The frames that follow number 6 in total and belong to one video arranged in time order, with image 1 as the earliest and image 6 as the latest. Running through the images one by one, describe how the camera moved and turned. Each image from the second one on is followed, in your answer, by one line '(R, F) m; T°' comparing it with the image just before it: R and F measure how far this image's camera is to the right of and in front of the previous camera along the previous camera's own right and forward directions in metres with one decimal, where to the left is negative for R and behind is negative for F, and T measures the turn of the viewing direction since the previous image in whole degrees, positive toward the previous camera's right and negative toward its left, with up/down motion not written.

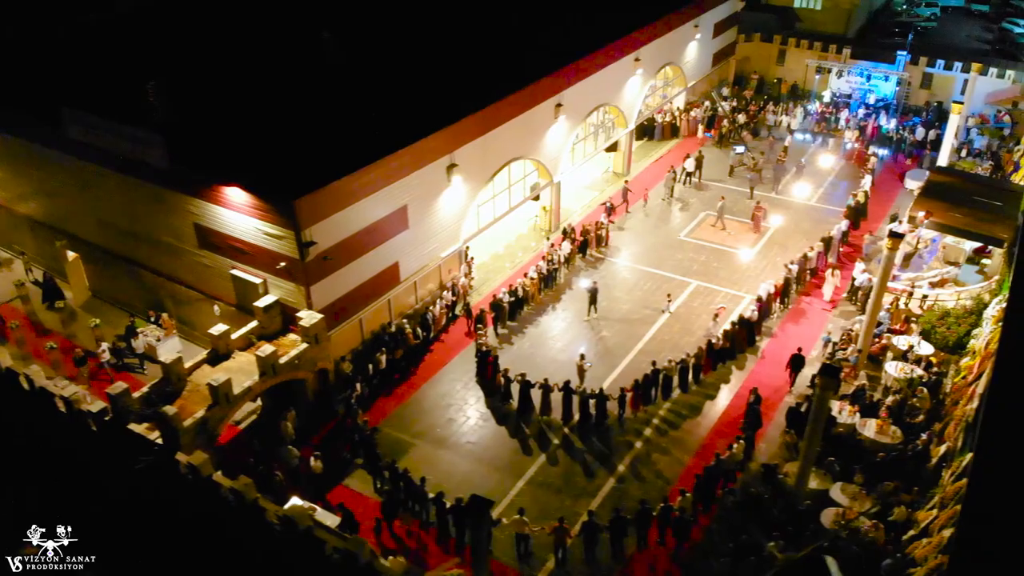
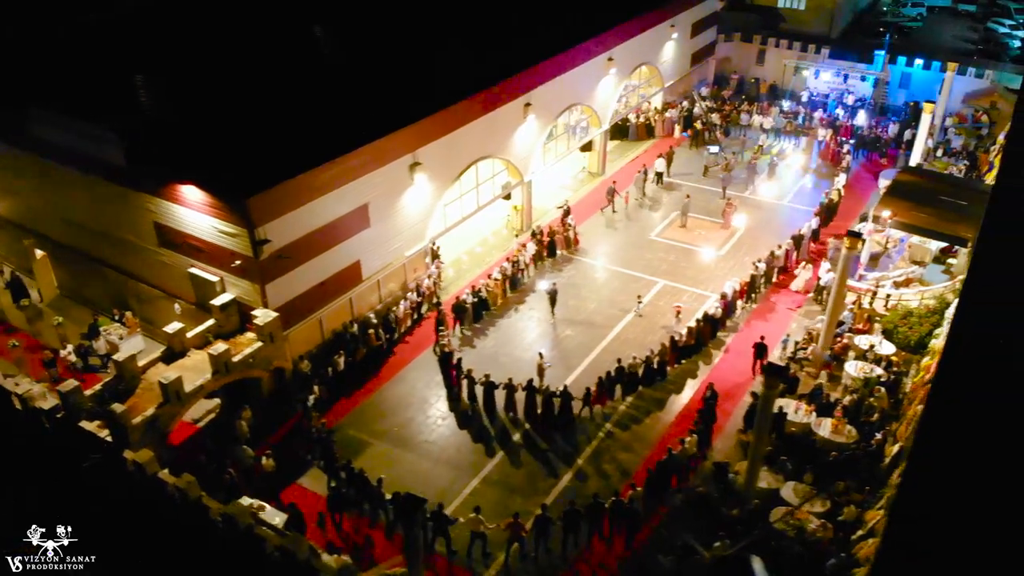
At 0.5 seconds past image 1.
(+1.1, 0.0) m; 0°
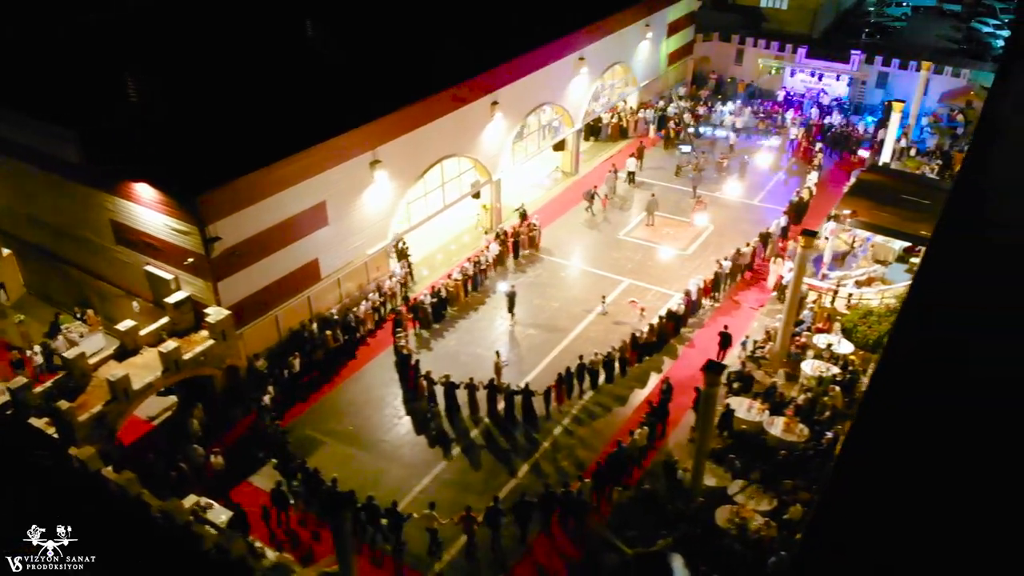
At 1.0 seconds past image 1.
(+1.1, 0.0) m; 0°
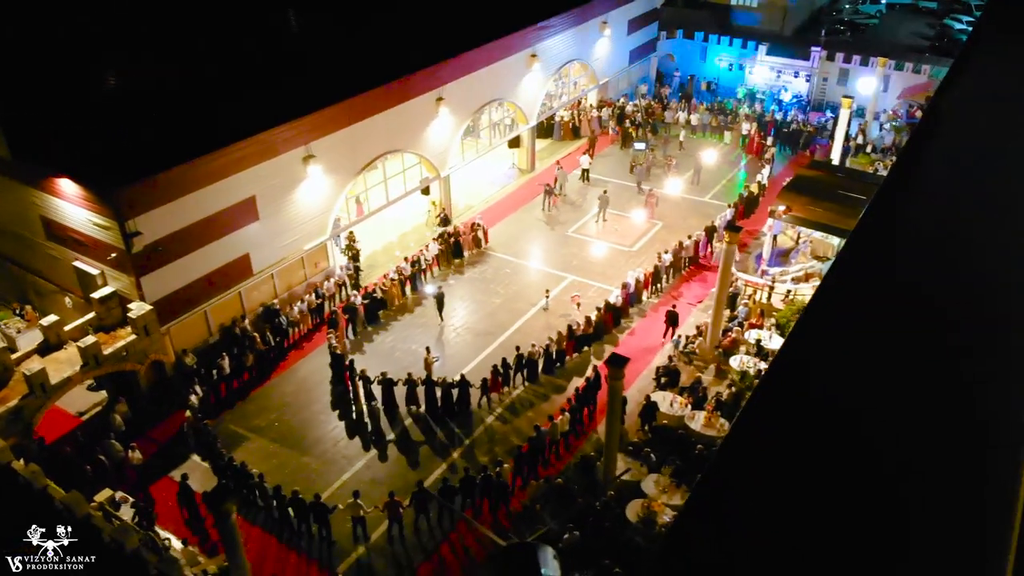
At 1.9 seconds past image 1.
(+1.9, 0.0) m; 0°
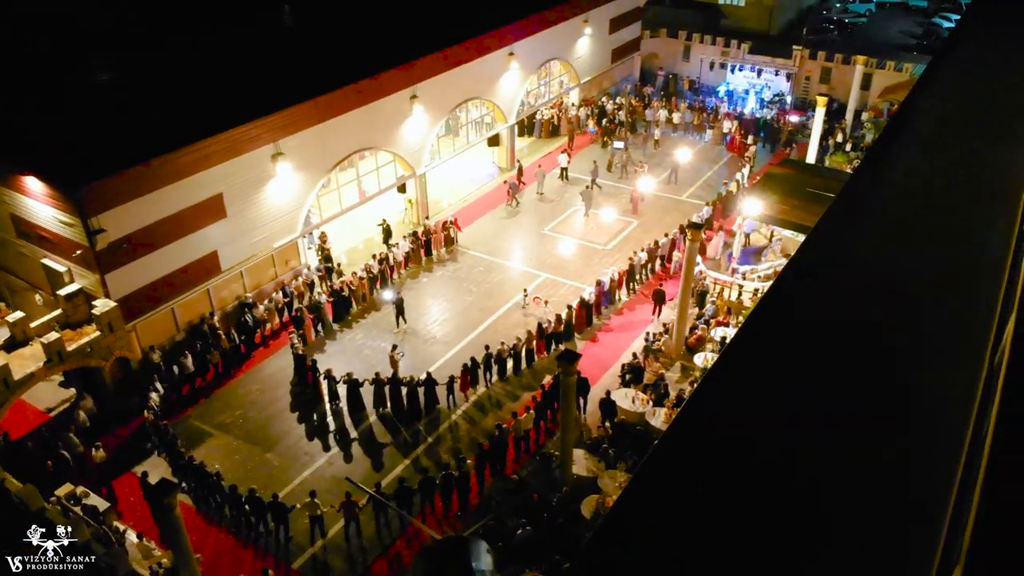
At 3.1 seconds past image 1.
(+1.0, -0.1) m; 0°
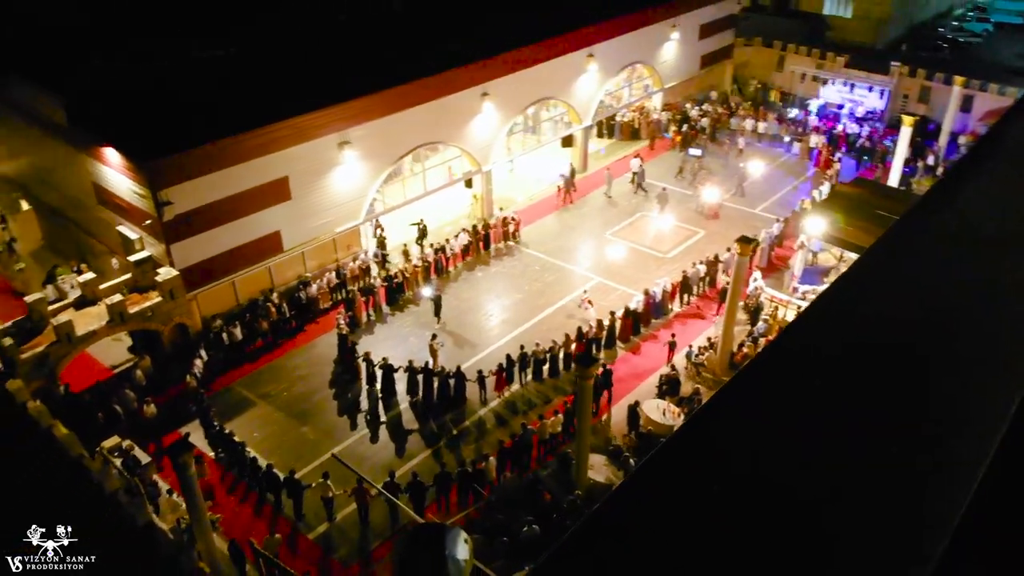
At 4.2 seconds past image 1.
(+1.4, -0.1) m; -7°
